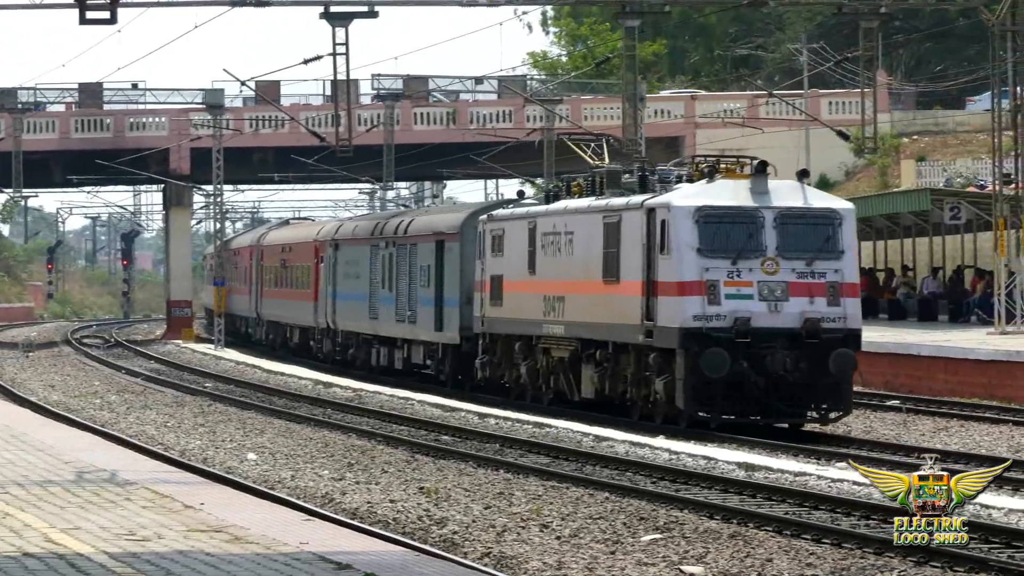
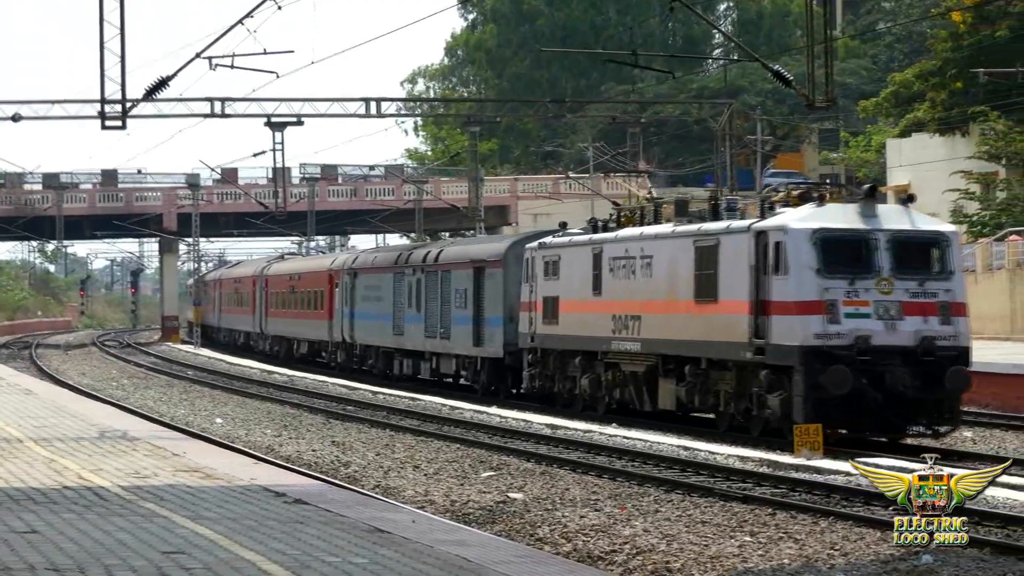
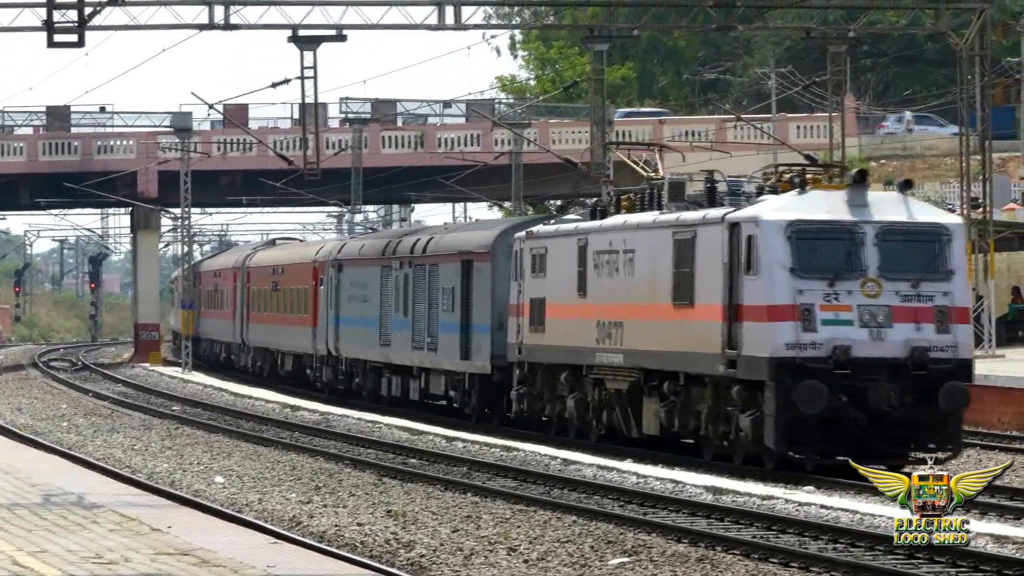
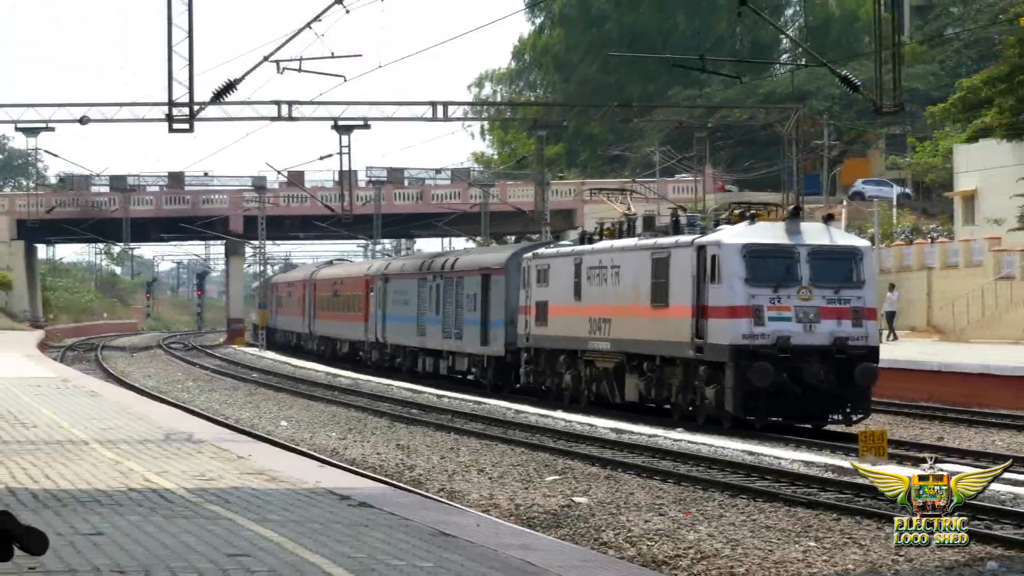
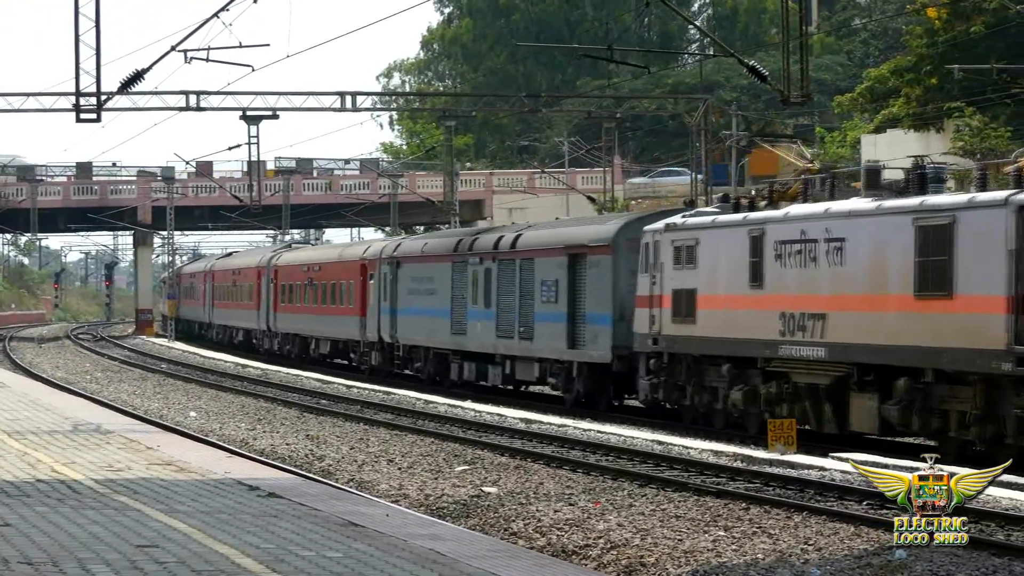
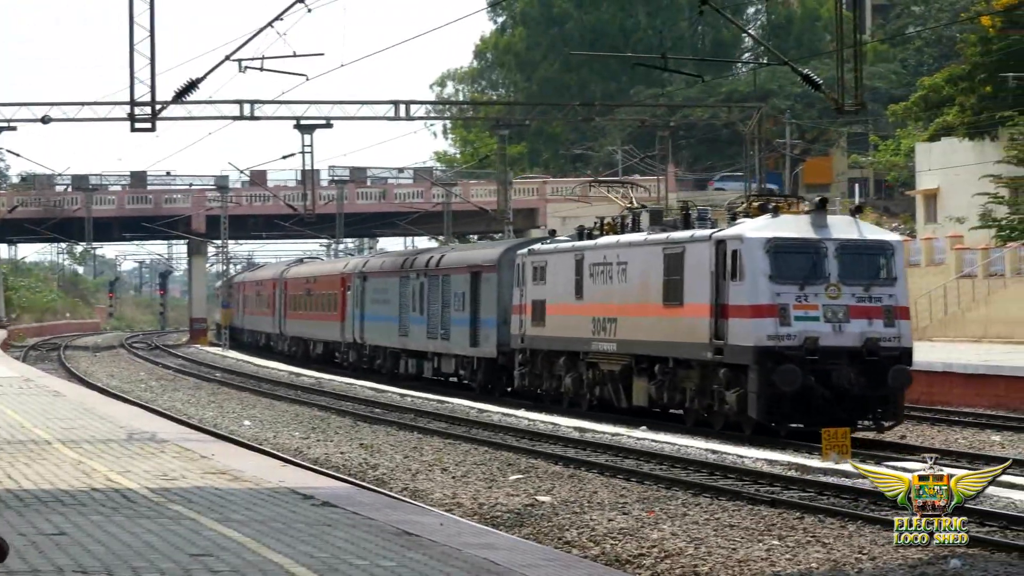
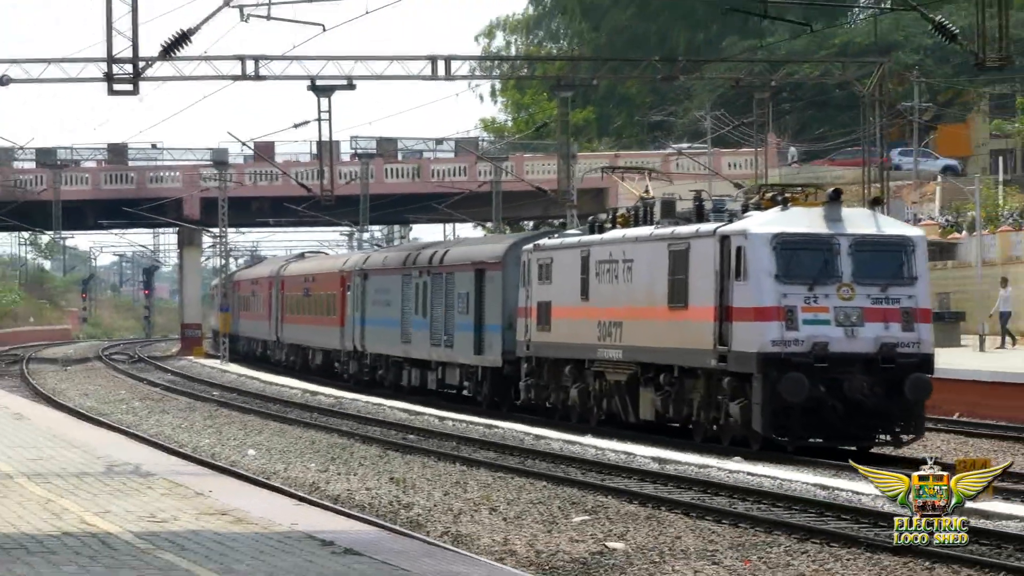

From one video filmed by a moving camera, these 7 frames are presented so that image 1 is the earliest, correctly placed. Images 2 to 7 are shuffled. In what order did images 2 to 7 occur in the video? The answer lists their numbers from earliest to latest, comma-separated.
3, 7, 4, 6, 2, 5
